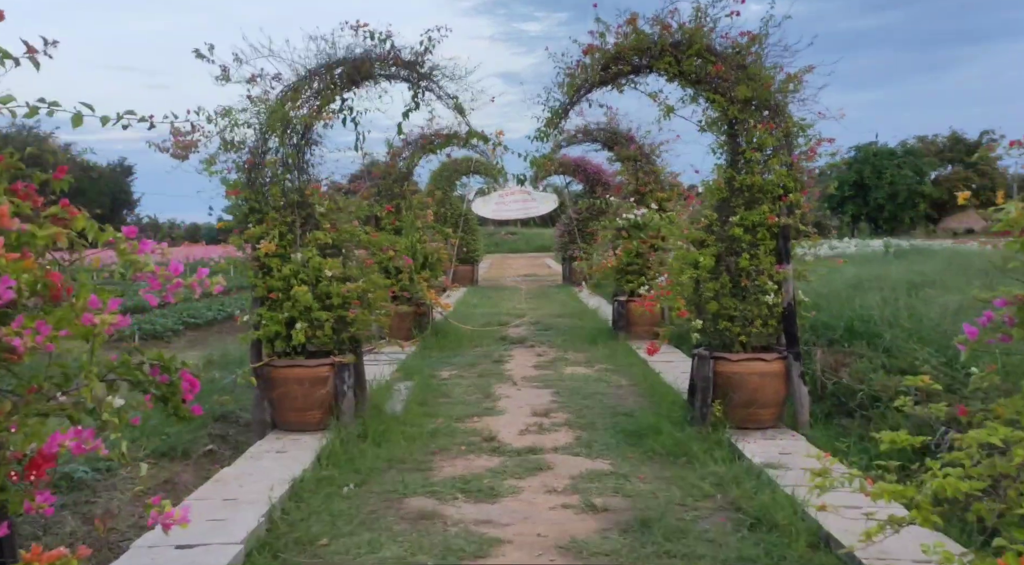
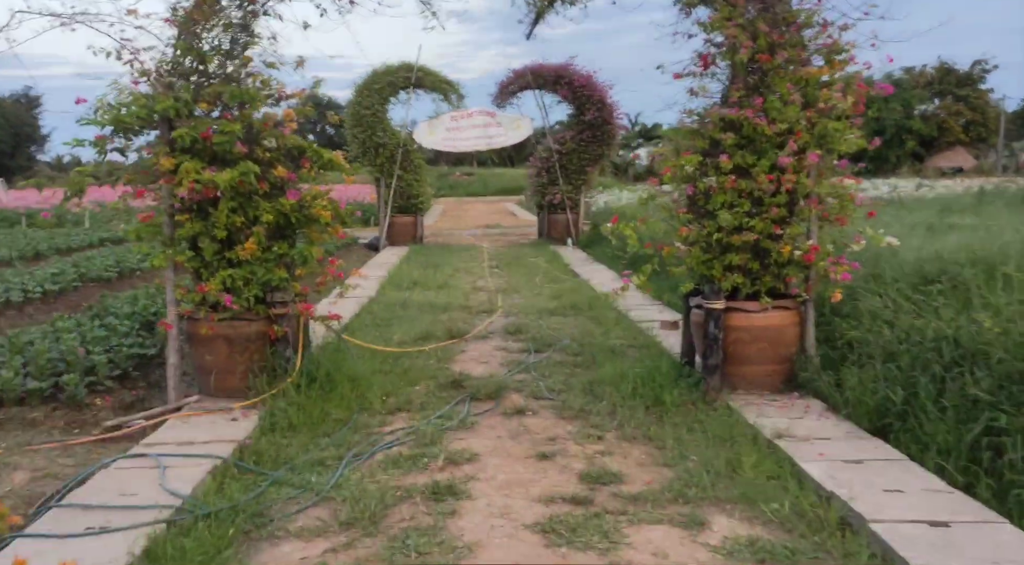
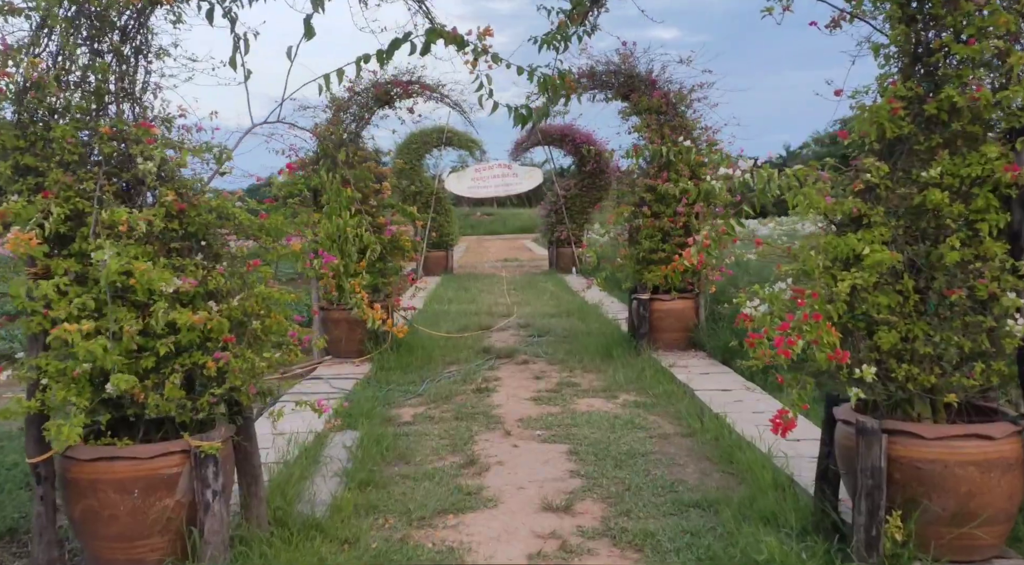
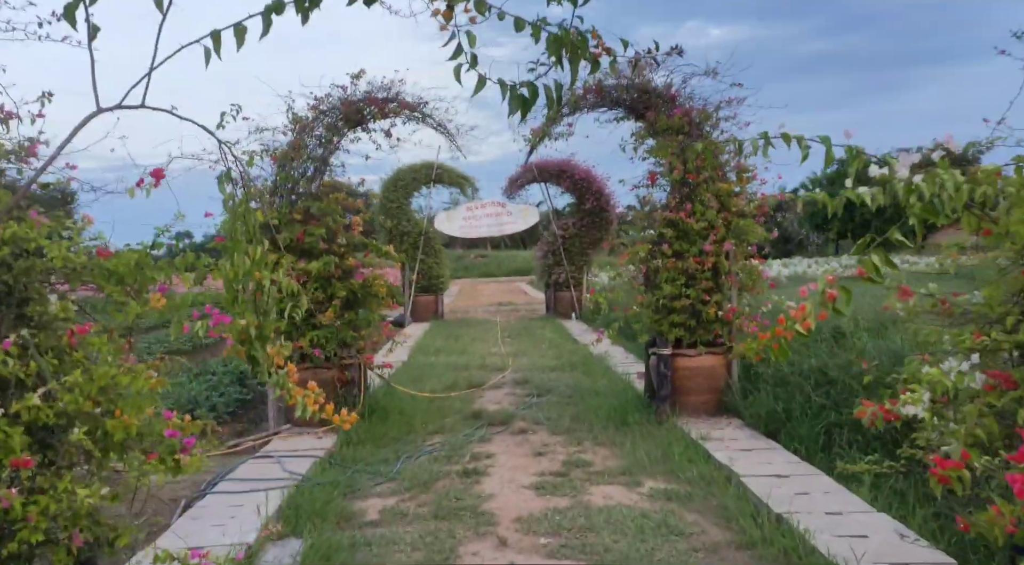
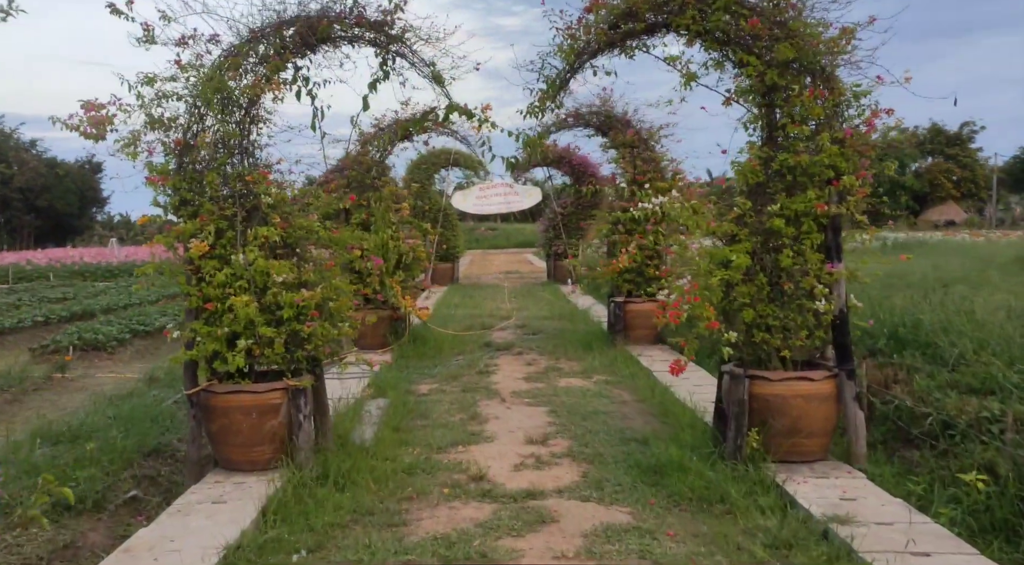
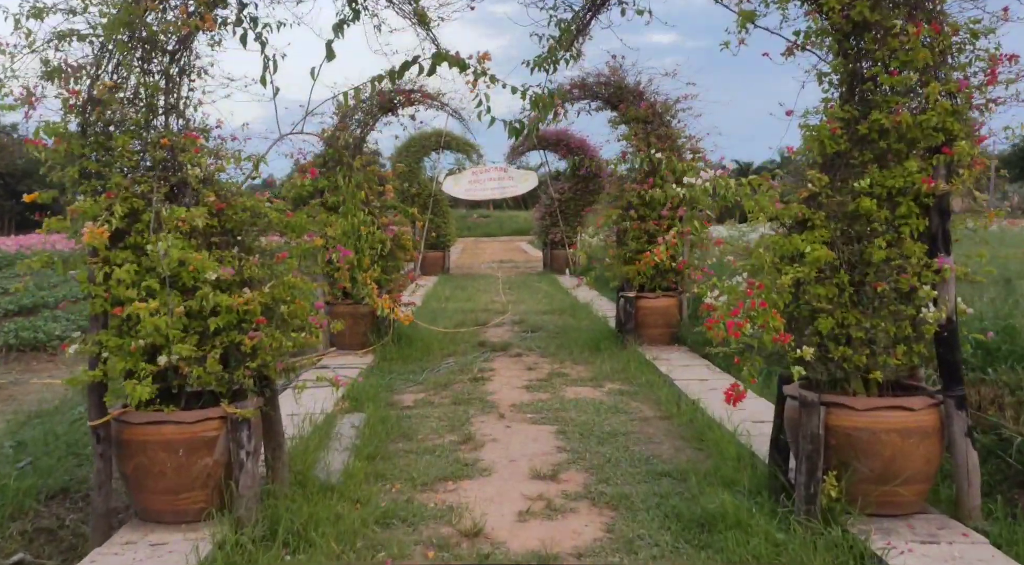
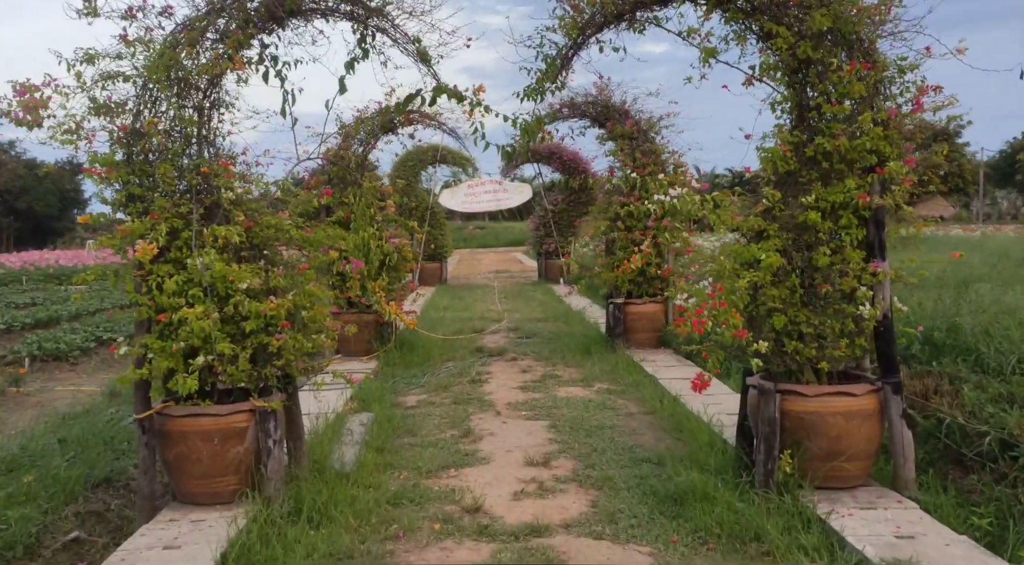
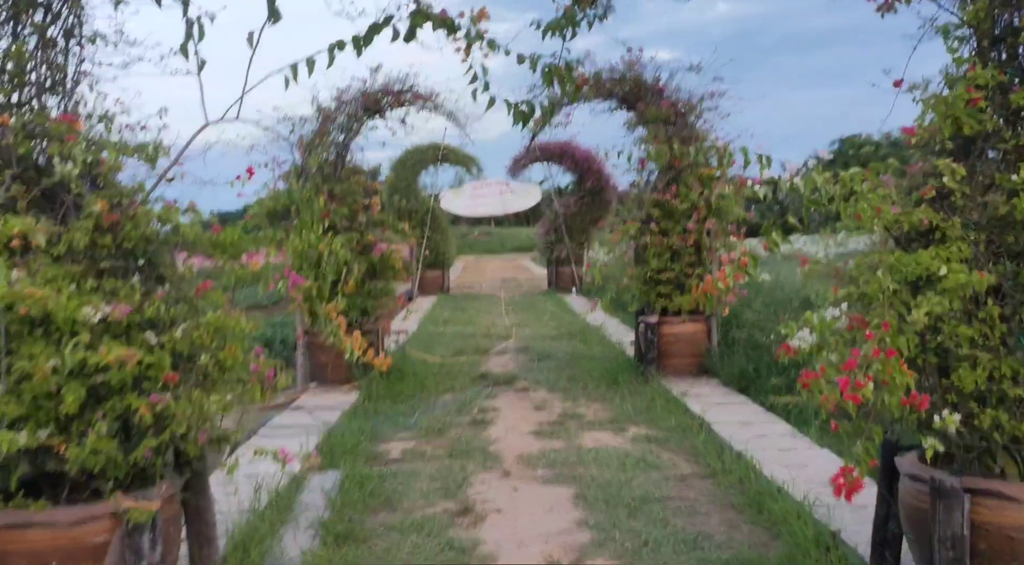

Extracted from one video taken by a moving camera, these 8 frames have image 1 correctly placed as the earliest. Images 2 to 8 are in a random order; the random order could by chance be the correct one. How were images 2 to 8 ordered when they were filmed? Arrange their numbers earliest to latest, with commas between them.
5, 7, 6, 3, 8, 4, 2
